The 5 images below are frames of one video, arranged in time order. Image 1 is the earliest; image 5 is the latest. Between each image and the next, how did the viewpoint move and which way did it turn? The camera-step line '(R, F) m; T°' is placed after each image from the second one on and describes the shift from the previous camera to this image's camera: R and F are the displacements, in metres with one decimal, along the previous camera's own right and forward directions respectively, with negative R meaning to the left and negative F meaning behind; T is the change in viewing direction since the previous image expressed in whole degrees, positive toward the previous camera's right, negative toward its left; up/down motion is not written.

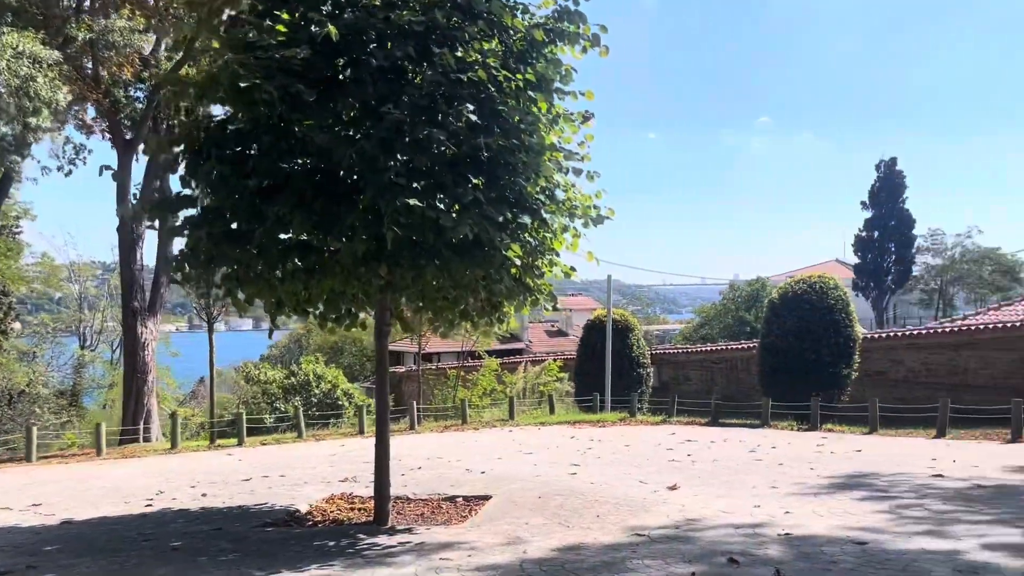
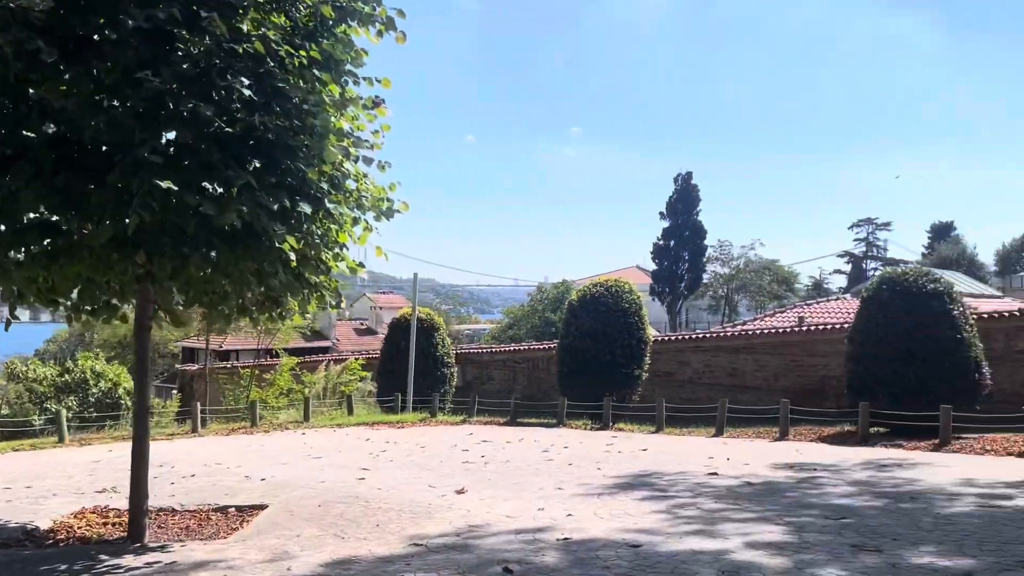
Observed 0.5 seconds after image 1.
(+0.3, +0.3) m; +13°
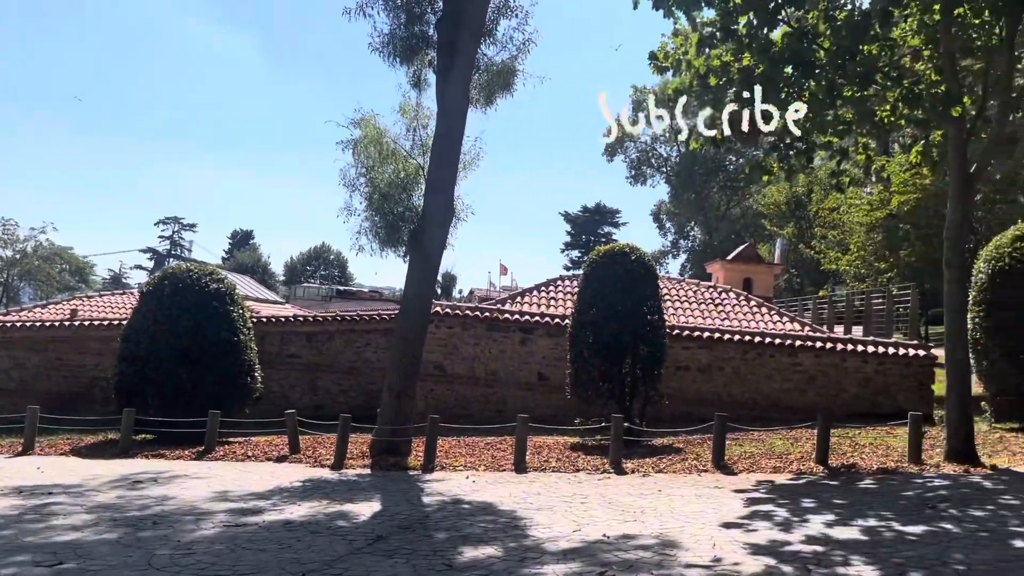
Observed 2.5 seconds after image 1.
(+0.8, +1.1) m; +45°
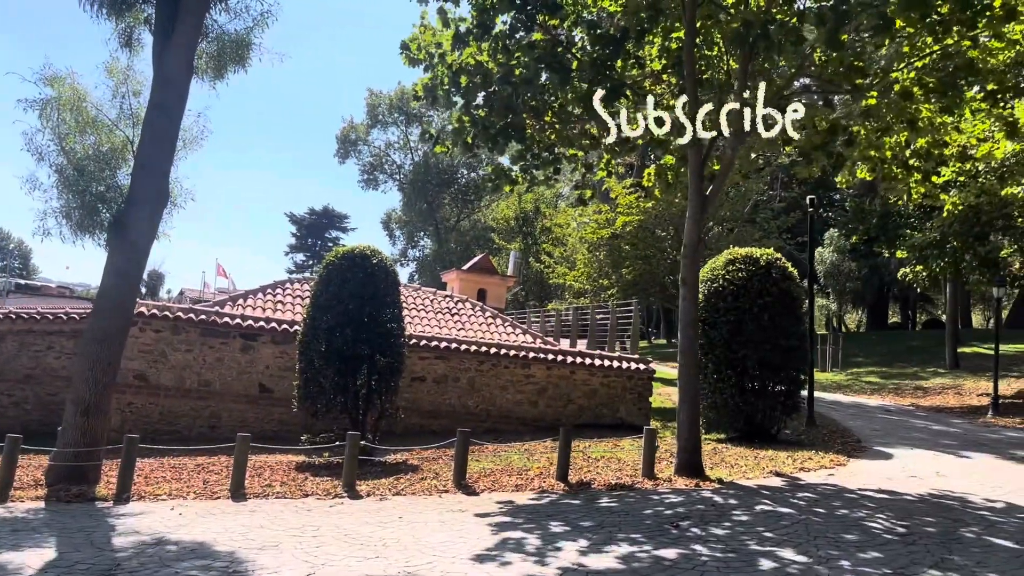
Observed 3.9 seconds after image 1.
(-0.1, +0.9) m; +19°
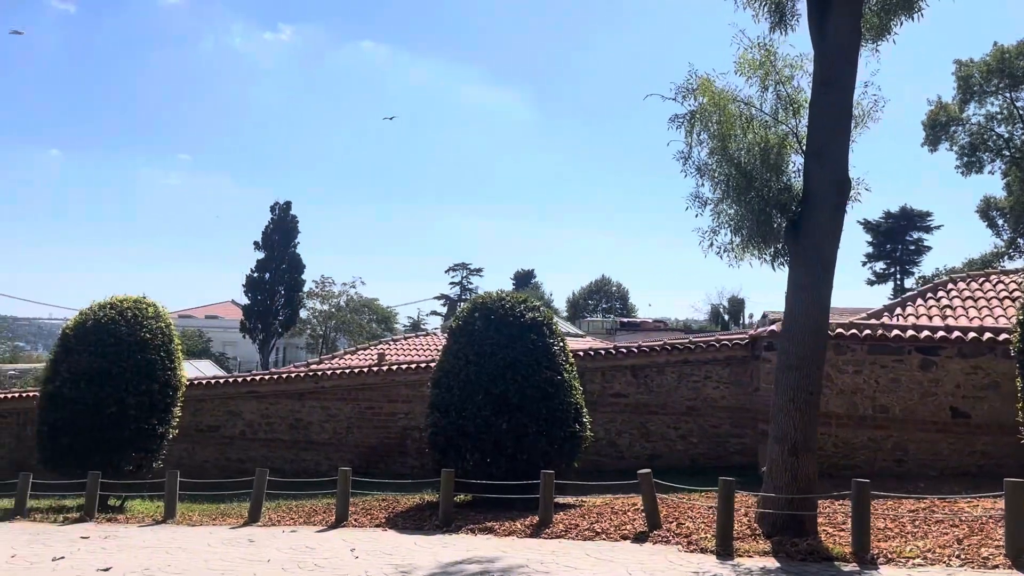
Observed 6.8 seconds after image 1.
(-1.9, +1.4) m; -37°
